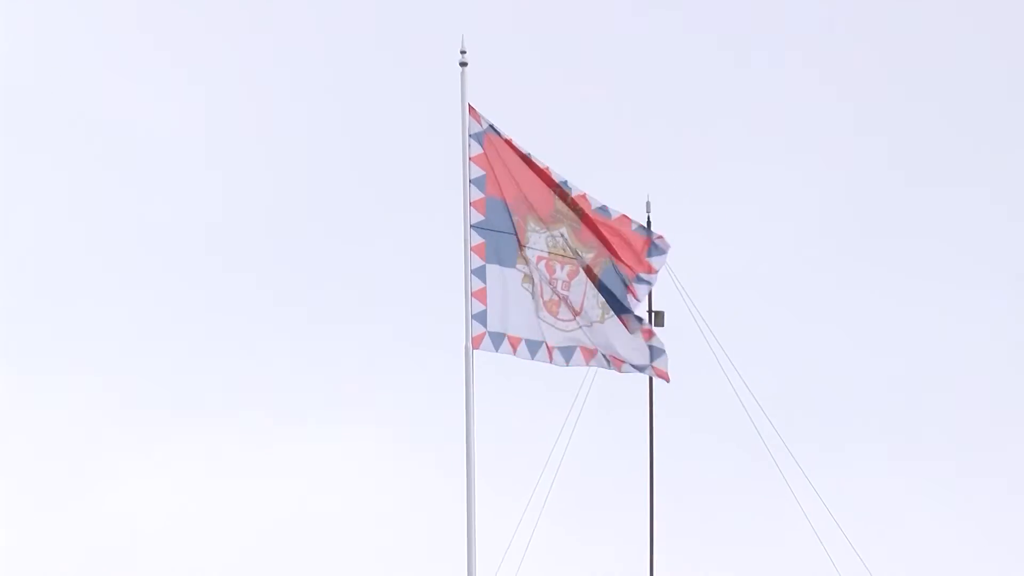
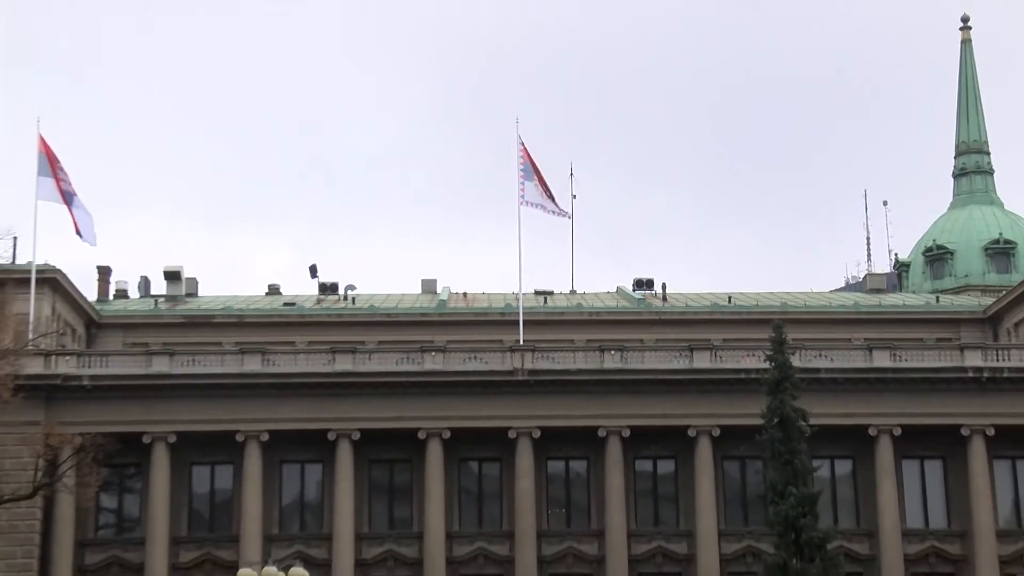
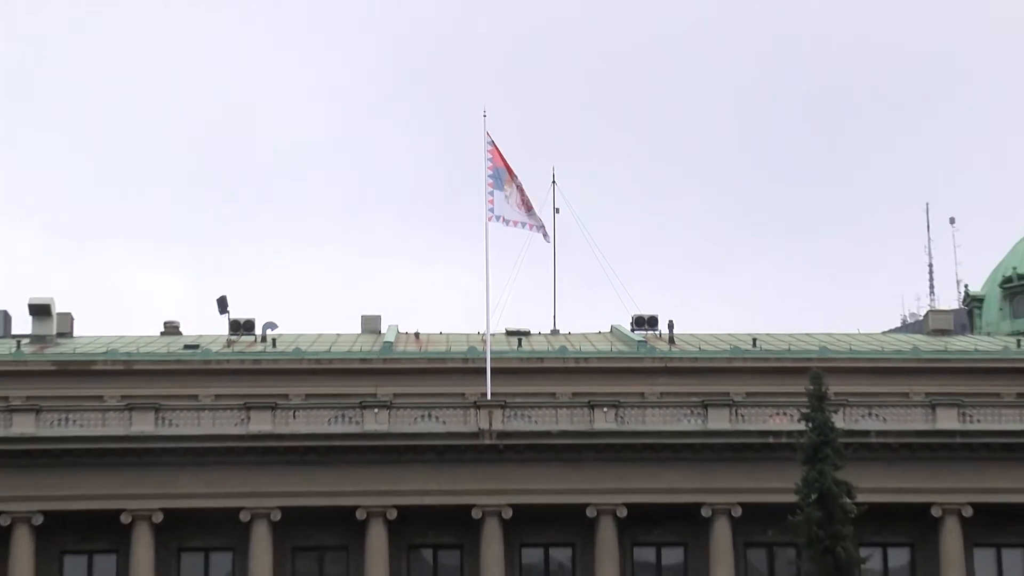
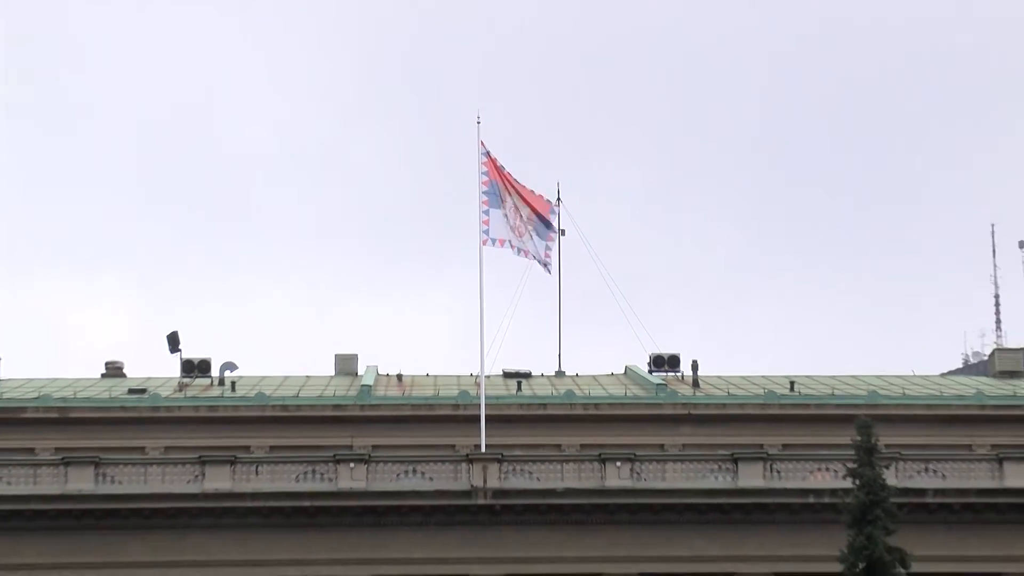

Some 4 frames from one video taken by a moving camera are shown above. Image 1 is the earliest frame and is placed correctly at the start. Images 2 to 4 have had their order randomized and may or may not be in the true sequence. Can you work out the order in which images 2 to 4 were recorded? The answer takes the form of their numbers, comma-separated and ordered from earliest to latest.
4, 3, 2
